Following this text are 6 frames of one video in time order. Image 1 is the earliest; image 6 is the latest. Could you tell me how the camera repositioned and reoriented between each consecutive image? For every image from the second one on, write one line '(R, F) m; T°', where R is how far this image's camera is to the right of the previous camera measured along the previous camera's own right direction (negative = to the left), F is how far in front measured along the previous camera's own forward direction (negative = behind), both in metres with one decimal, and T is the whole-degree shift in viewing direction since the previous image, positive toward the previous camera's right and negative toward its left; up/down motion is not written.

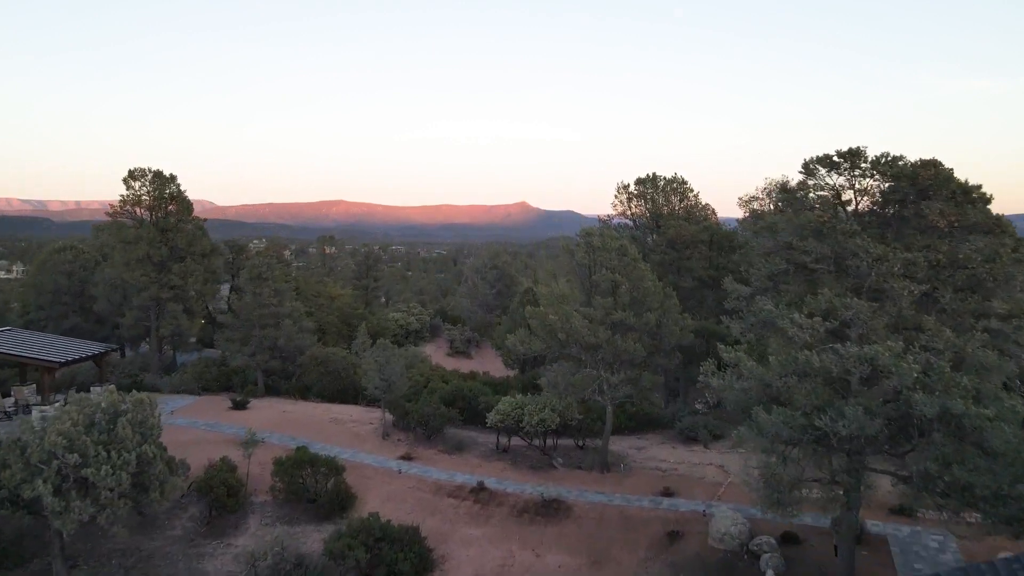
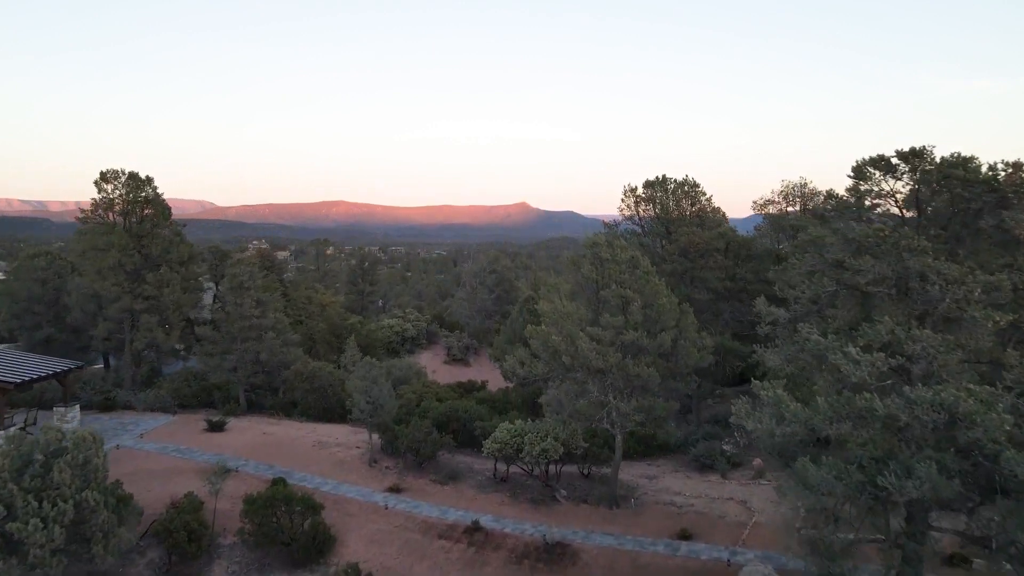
(0.0, +1.1) m; 0°
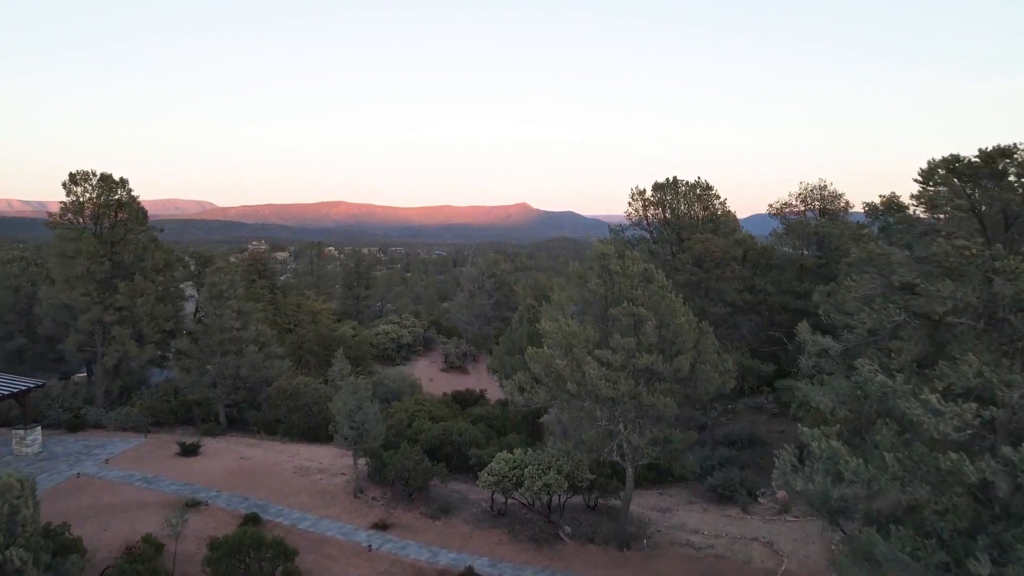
(0.0, +1.0) m; 0°
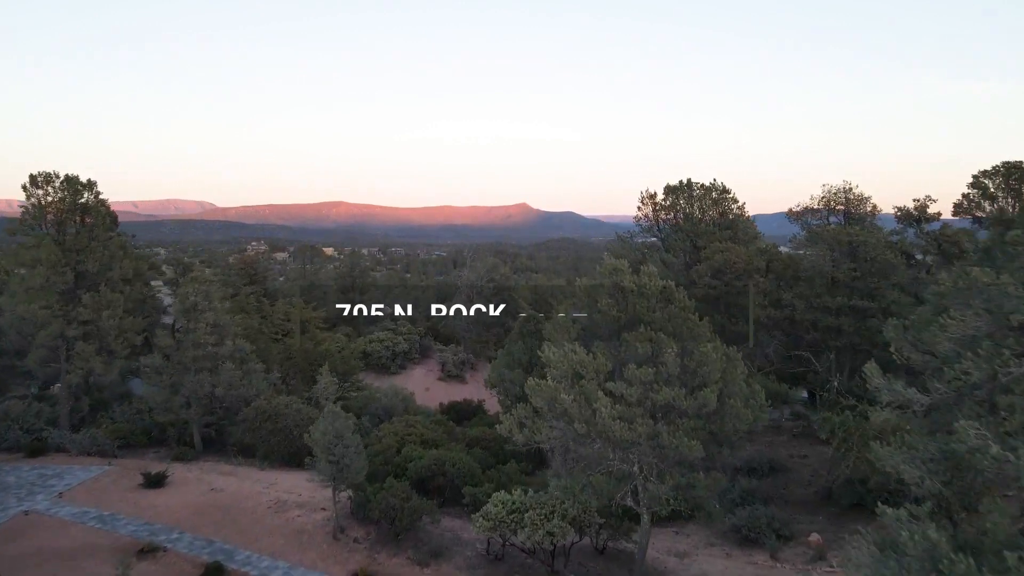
(0.0, +1.1) m; 0°
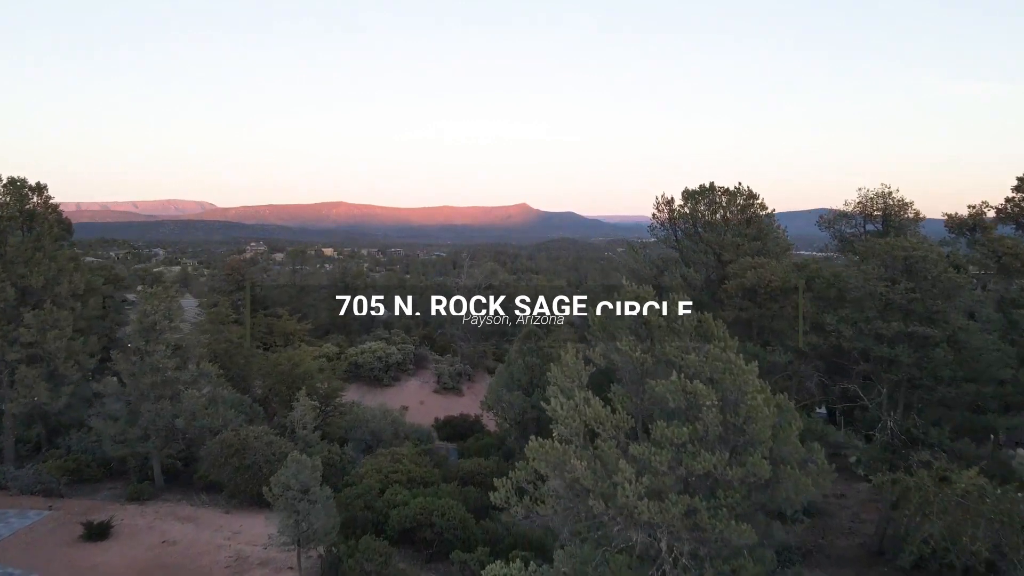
(0.0, +1.5) m; 0°
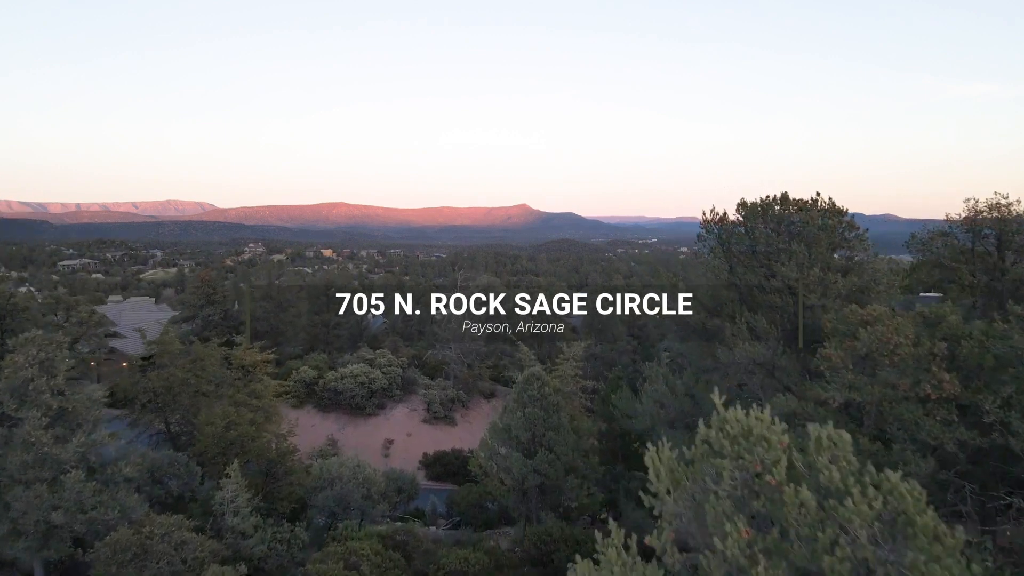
(0.0, +3.0) m; 0°
